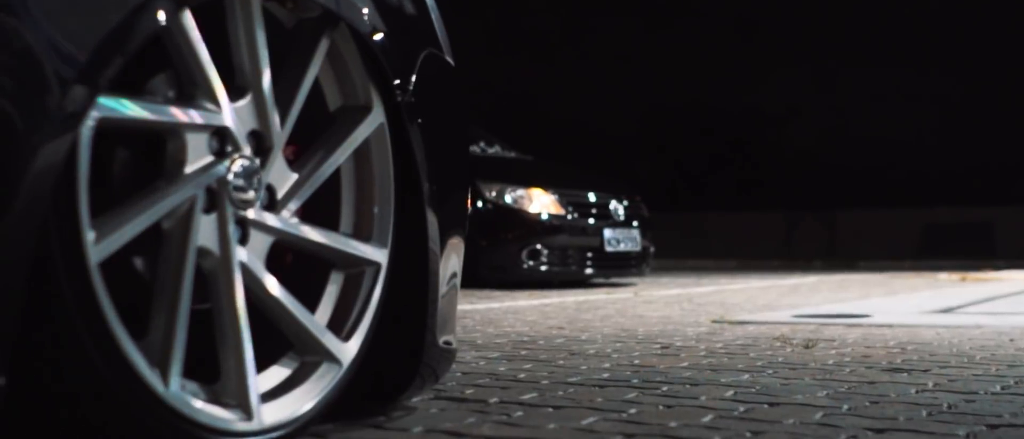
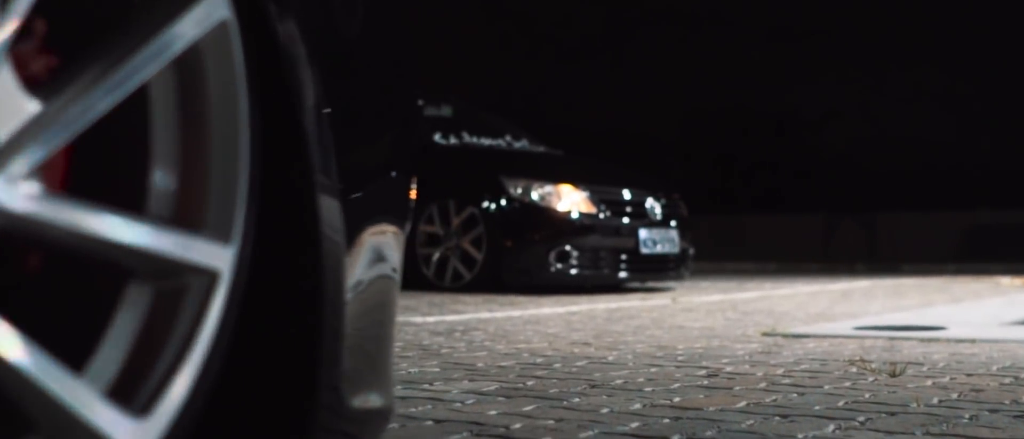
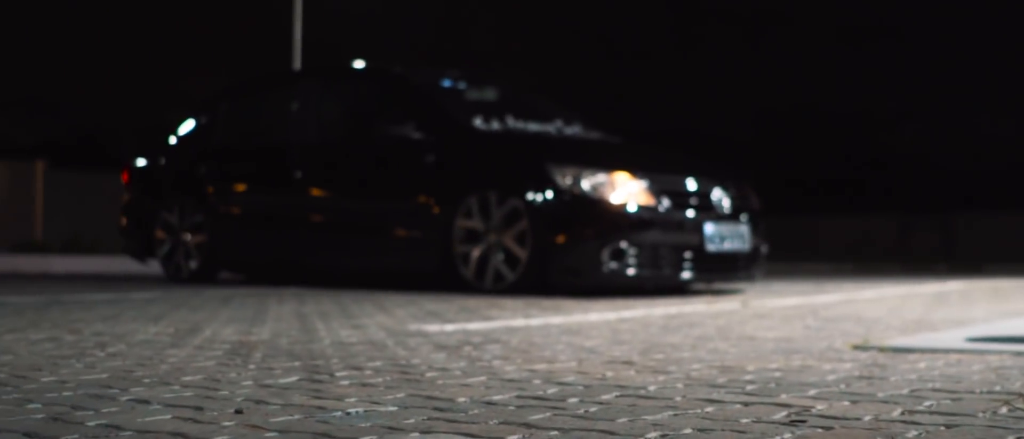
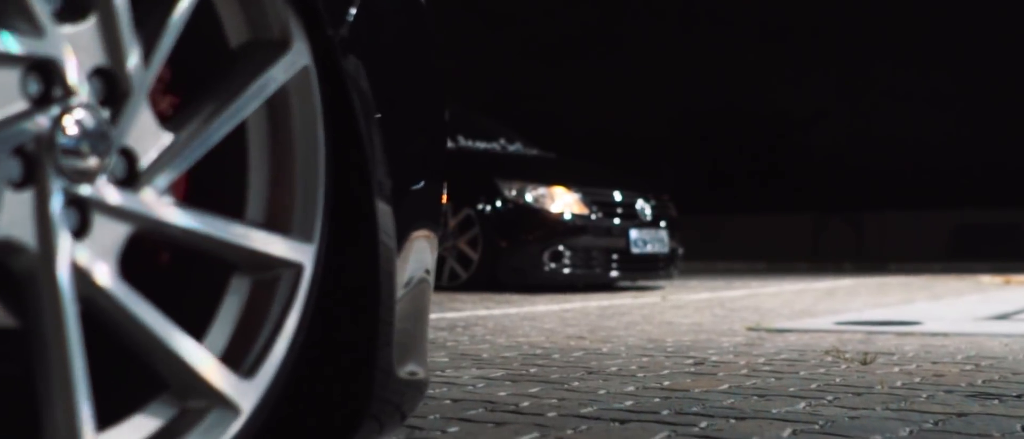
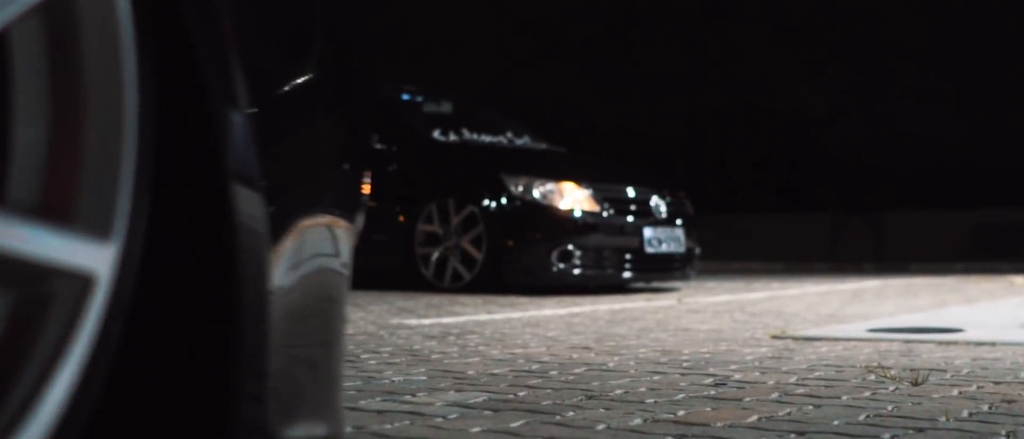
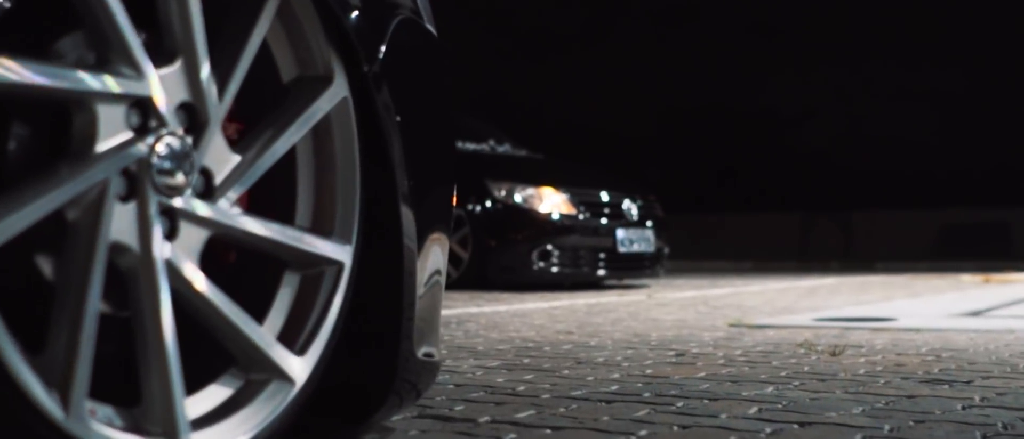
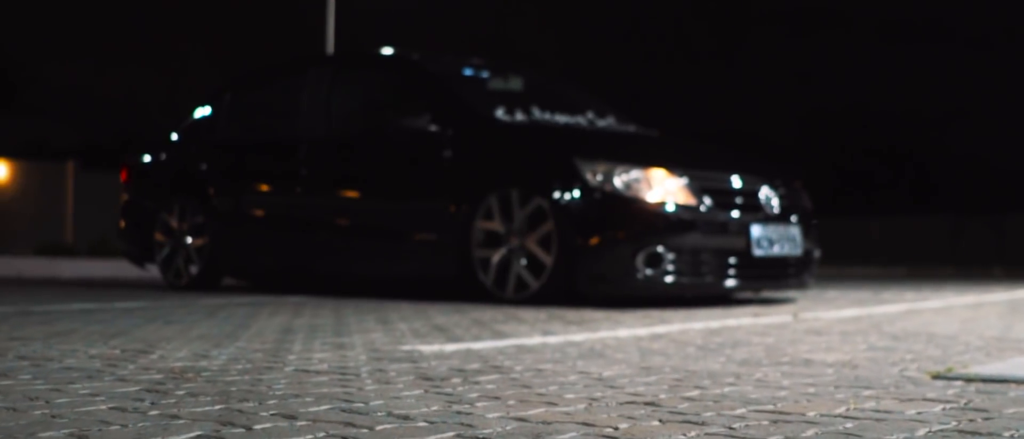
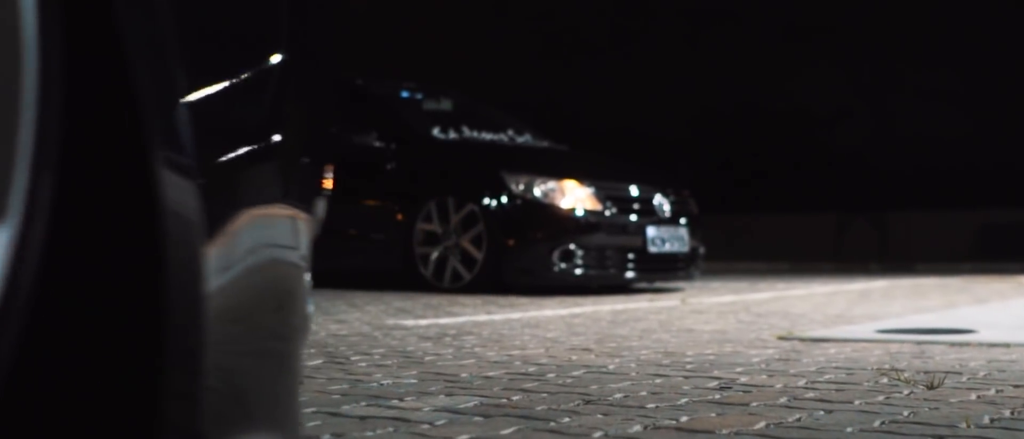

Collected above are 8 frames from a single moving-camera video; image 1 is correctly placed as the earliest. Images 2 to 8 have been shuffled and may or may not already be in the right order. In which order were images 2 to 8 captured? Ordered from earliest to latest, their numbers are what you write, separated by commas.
6, 4, 2, 5, 8, 3, 7
